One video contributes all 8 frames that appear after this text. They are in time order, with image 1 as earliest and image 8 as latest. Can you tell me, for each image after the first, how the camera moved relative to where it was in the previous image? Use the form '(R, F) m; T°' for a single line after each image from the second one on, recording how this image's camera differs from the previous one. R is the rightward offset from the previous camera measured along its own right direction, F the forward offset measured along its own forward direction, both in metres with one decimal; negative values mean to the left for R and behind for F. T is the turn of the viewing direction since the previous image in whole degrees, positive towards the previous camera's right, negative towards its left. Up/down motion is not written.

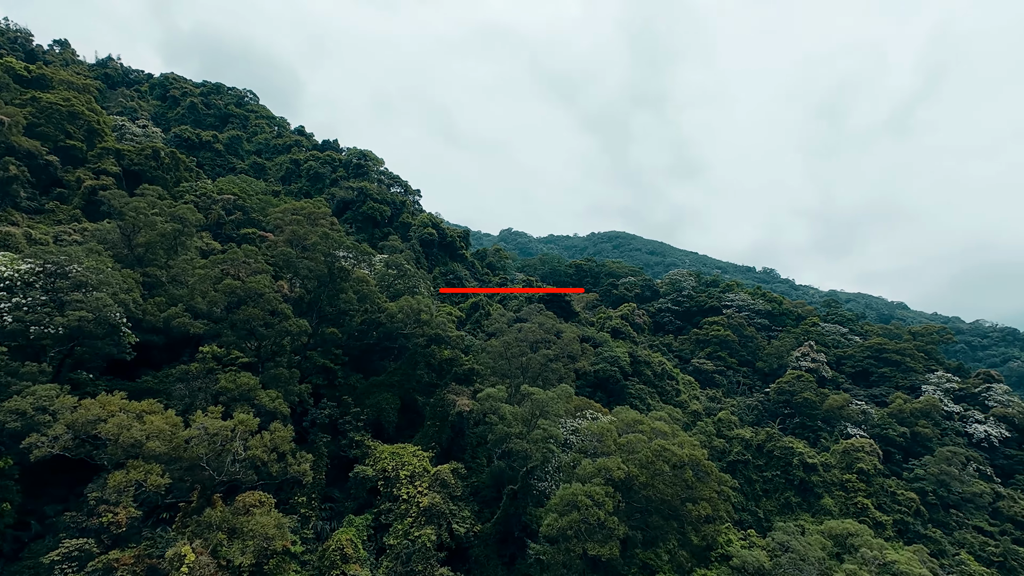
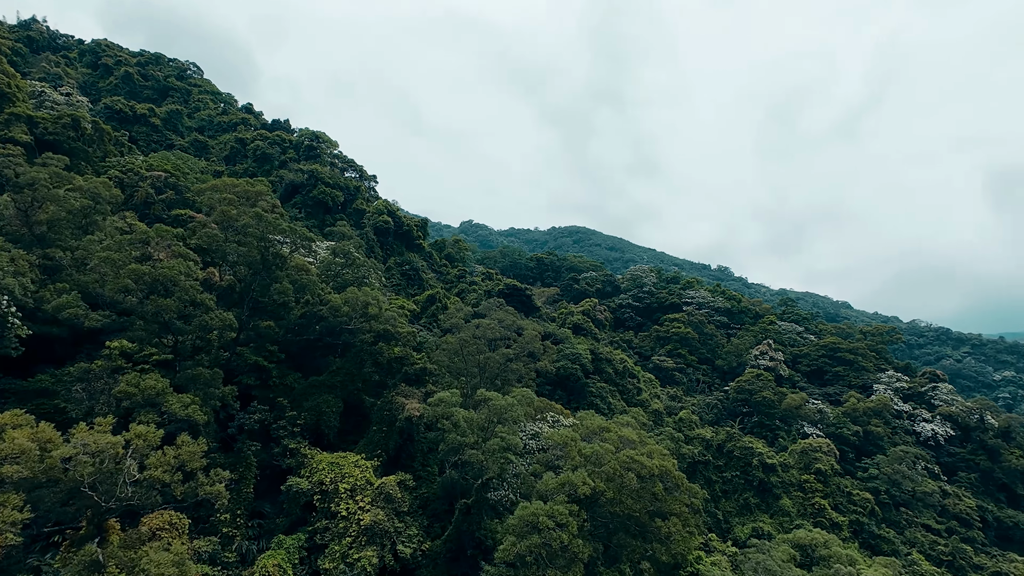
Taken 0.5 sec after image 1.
(+0.1, +1.5) m; +4°
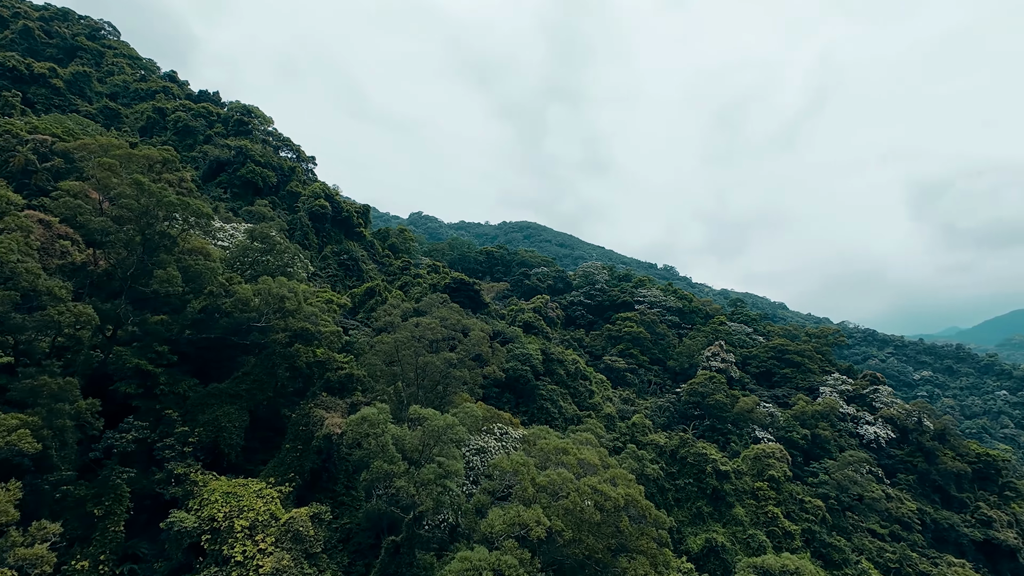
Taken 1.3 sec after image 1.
(+0.1, +2.3) m; +5°
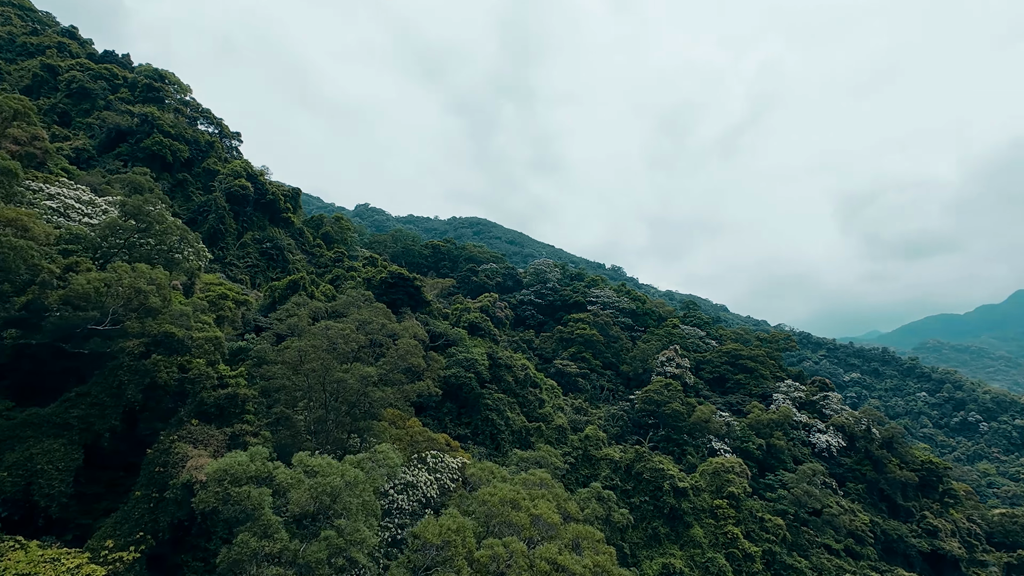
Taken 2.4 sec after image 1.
(+0.2, +3.0) m; +5°
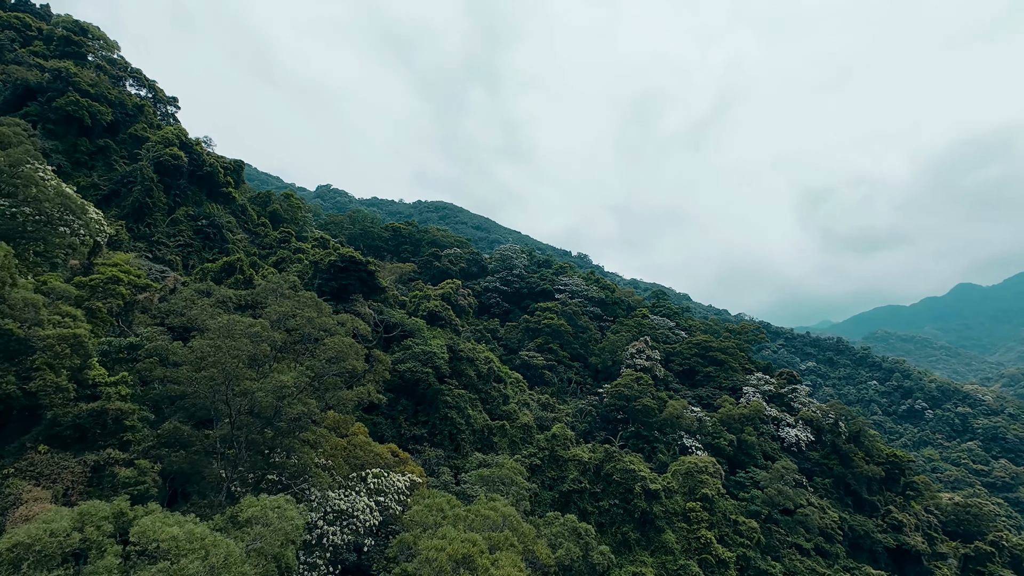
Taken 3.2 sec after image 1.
(+0.1, +2.3) m; +4°
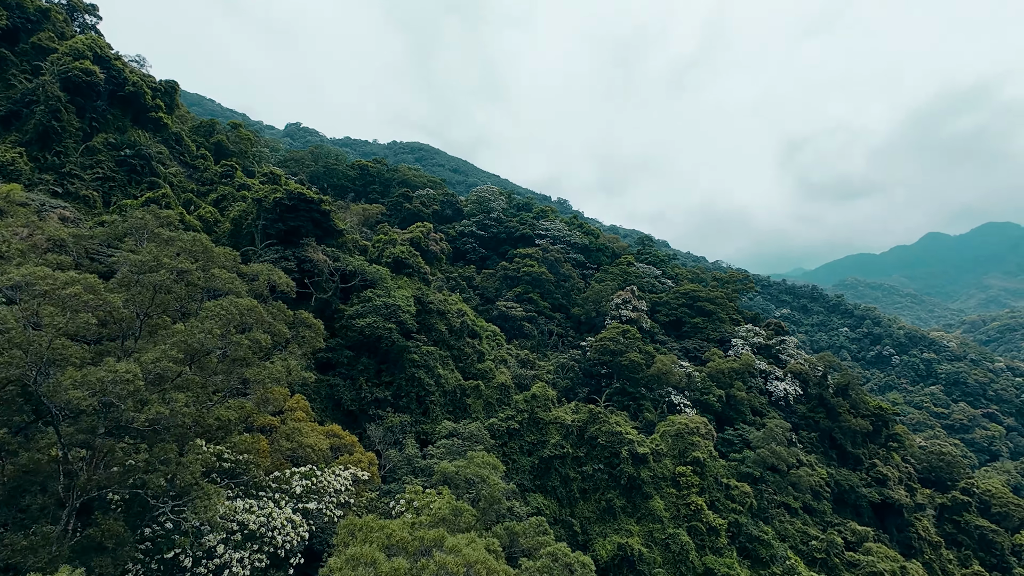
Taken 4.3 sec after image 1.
(+0.1, +3.0) m; +2°
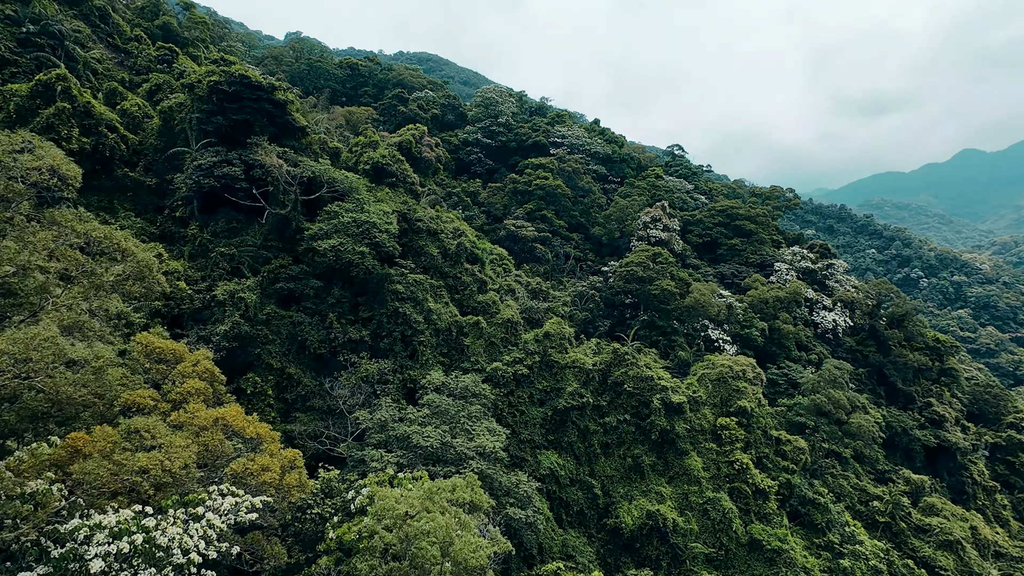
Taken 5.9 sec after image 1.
(+0.2, +4.5) m; -1°
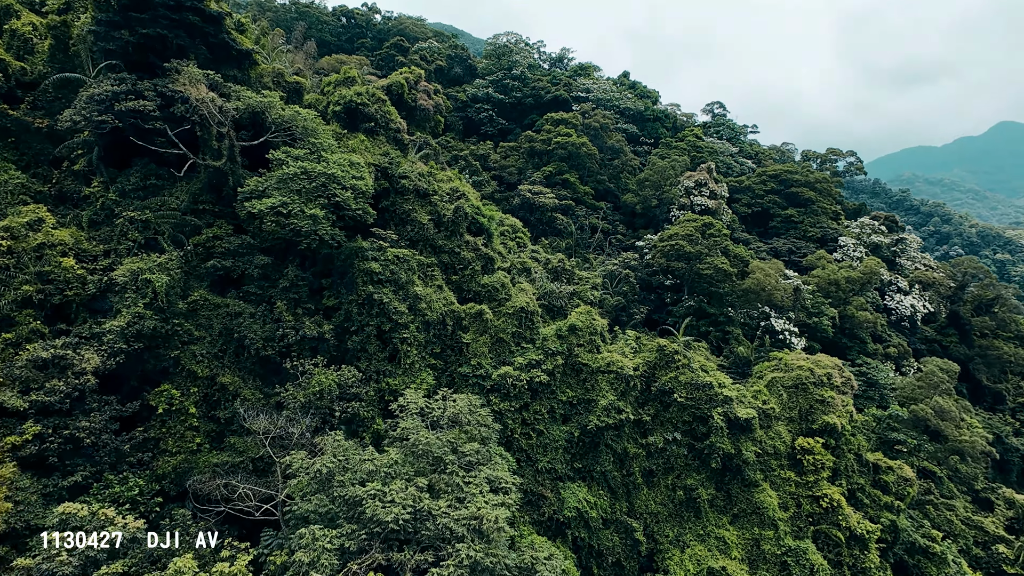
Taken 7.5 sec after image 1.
(0.0, +4.5) m; -2°
